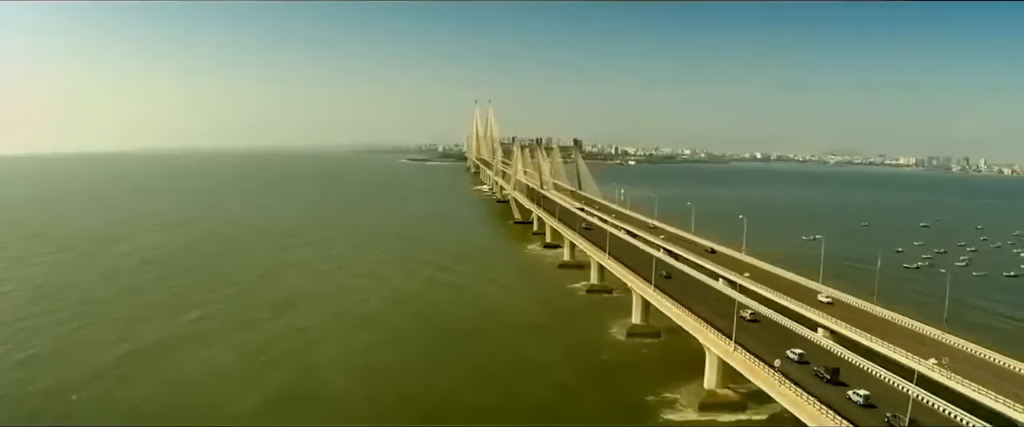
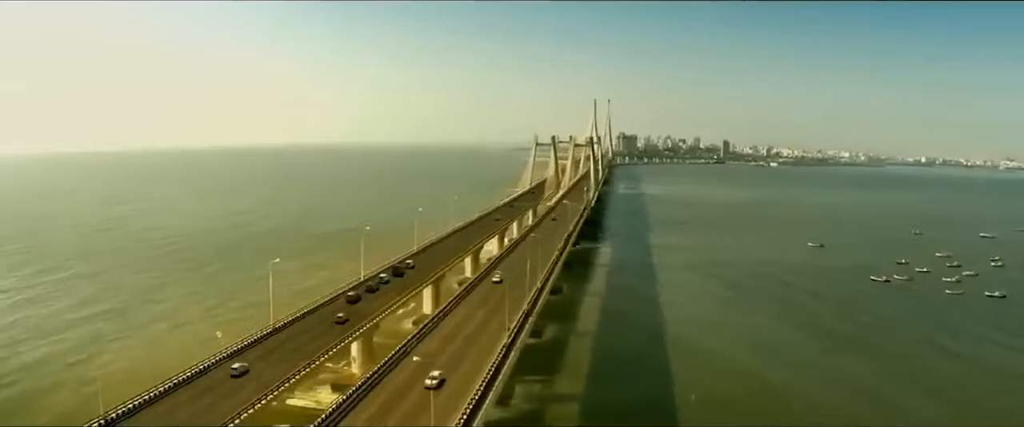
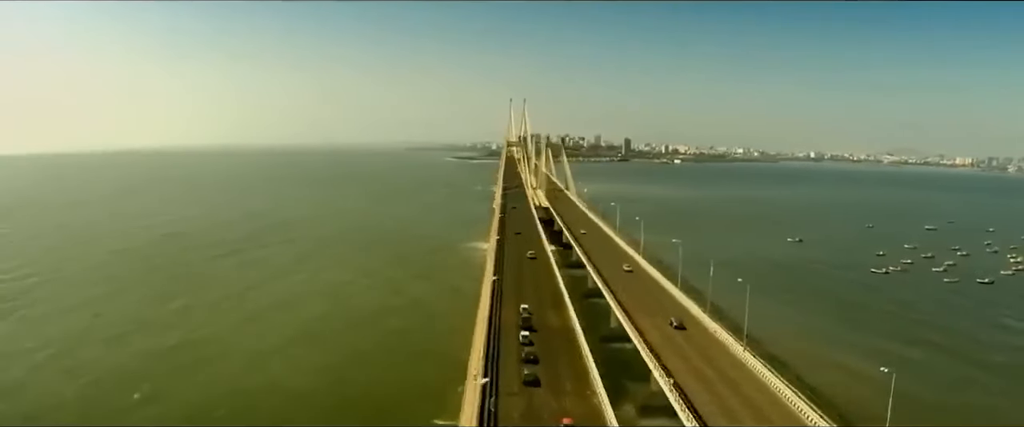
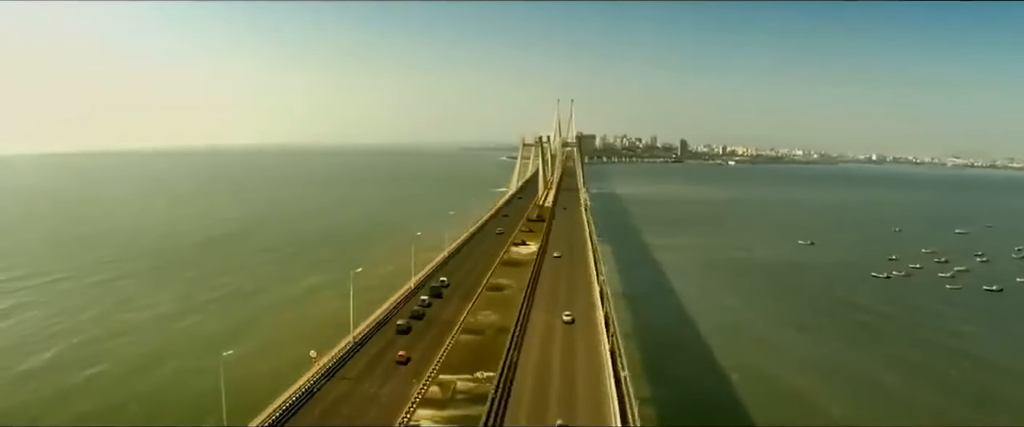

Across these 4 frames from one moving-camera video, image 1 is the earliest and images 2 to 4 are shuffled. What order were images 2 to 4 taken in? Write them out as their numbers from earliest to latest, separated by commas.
3, 4, 2
